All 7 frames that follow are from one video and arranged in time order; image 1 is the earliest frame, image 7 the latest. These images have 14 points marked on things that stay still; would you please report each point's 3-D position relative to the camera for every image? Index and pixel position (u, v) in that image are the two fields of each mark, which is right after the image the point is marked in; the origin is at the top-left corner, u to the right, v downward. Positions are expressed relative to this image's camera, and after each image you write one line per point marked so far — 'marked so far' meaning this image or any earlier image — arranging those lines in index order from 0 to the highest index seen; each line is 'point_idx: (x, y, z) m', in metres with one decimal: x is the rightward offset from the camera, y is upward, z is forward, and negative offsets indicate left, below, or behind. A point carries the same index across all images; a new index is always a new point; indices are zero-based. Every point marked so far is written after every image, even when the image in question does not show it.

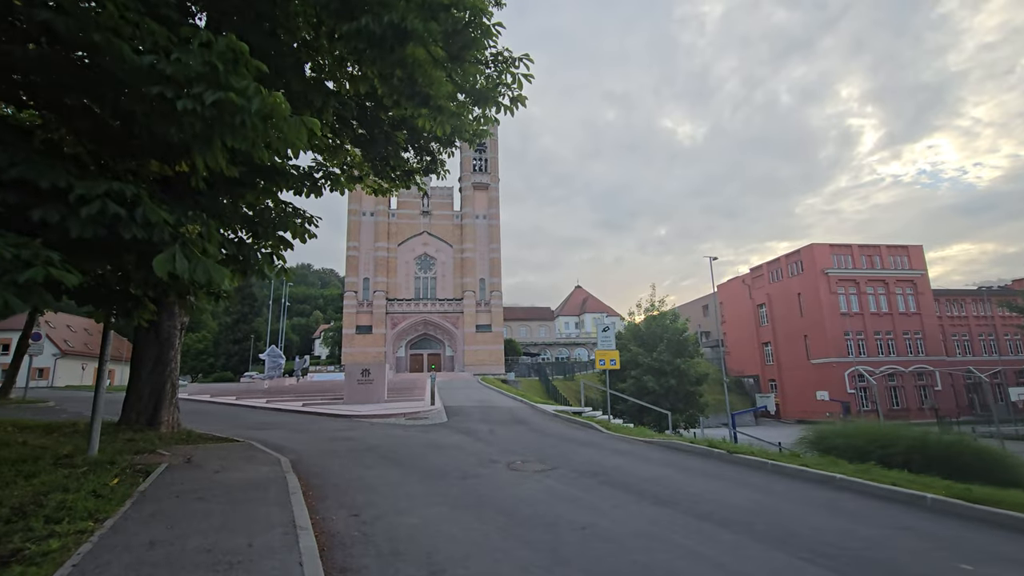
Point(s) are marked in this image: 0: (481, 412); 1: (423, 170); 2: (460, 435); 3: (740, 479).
0: (-1.1, -4.6, +17.7) m
1: (-2.5, +3.3, +13.8) m
2: (-1.3, -3.7, +12.1) m
3: (+3.6, -3.0, +7.6) m
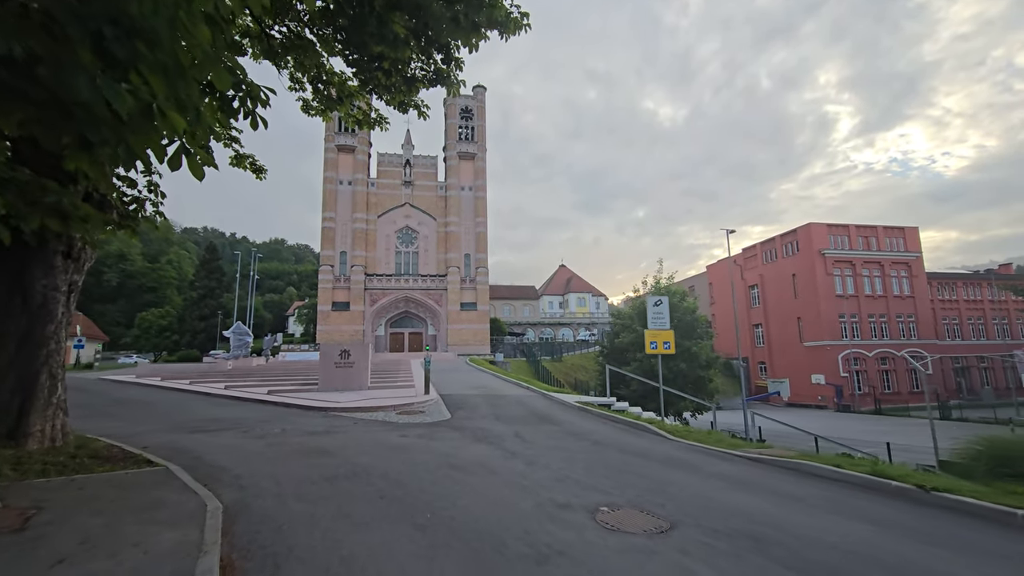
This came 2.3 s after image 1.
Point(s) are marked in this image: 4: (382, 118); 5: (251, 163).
0: (-0.6, -3.5, +14.4) m
1: (-1.7, +4.2, +10.1) m
2: (-0.5, -2.8, +8.7) m
3: (+4.5, -2.4, +4.4) m
4: (-3.4, +4.4, +12.8) m
5: (-6.1, +2.9, +11.4) m
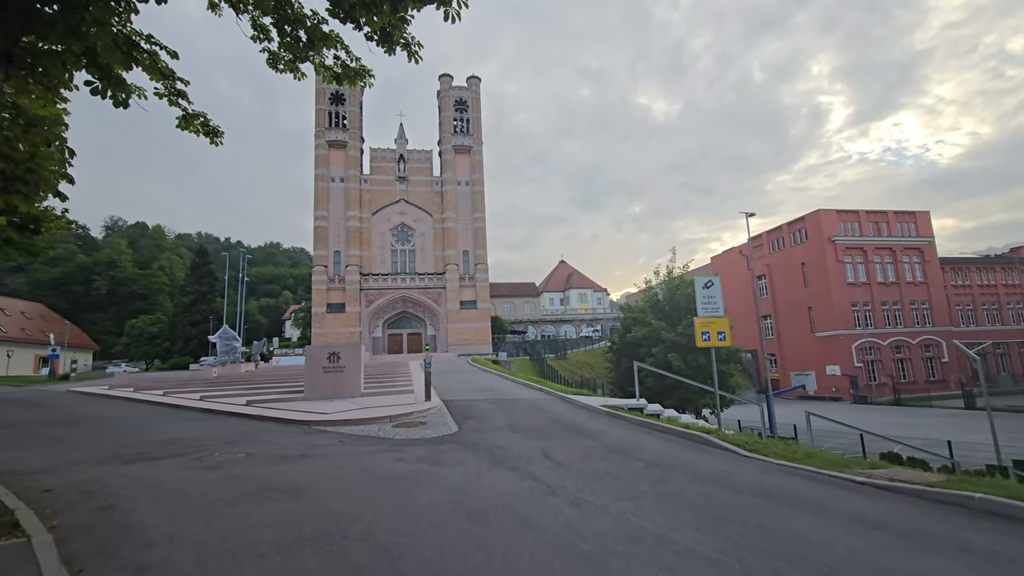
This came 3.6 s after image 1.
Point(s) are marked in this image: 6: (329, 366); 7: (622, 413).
0: (-0.2, -3.2, +12.2) m
1: (-1.5, +4.5, +7.9) m
2: (-0.1, -2.5, +6.6) m
3: (+5.0, -2.0, +2.3) m
4: (-3.2, +4.7, +10.6) m
5: (-5.8, +3.1, +9.2) m
6: (-6.0, -2.6, +16.2) m
7: (+2.7, -3.1, +11.9) m
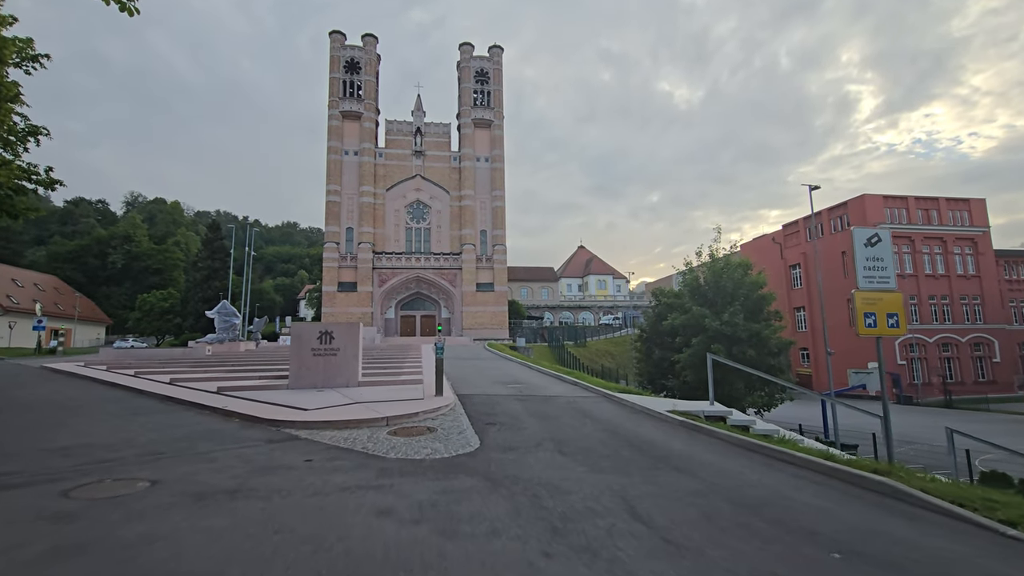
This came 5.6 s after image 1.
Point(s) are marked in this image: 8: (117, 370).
0: (+0.5, -2.5, +9.1) m
1: (-0.7, +5.1, +4.6) m
2: (+0.5, -2.0, +3.4) m
3: (+5.4, -1.7, -1.0) m
4: (-2.3, +5.4, +7.3) m
5: (-5.0, +3.9, +6.1) m
6: (-5.2, -1.6, +13.2) m
7: (+3.4, -2.4, +8.6) m
8: (-15.5, -3.2, +19.1) m
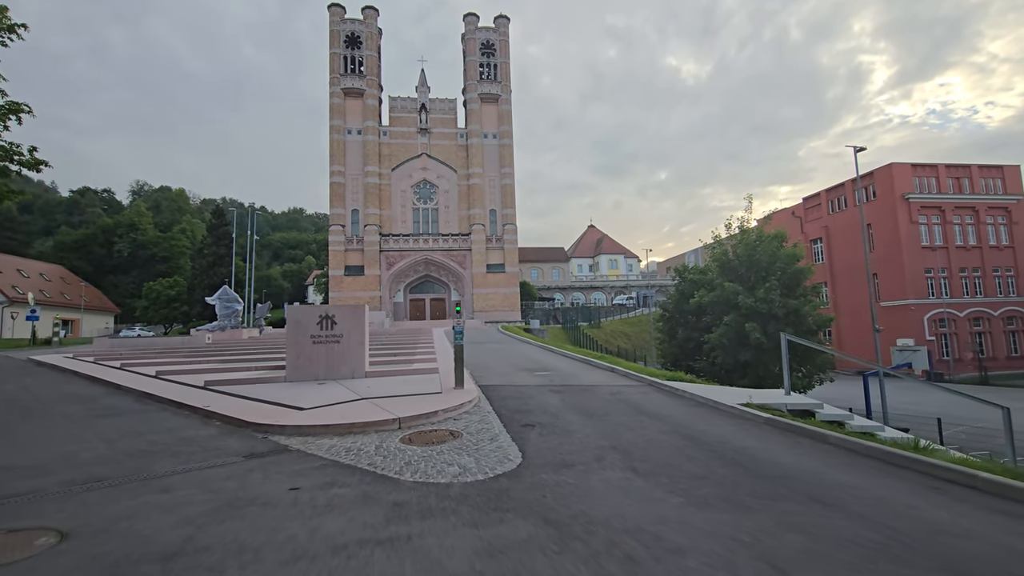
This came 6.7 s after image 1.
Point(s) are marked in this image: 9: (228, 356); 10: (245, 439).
0: (+1.1, -2.0, +7.4) m
1: (-0.3, +5.4, +2.6) m
2: (+1.0, -1.7, +1.7) m
3: (+5.8, -1.5, -2.9) m
4: (-1.9, +5.8, +5.3) m
5: (-4.6, +4.1, +4.2) m
6: (-4.5, -1.1, +11.5) m
7: (+4.0, -1.9, +6.9) m
8: (-14.7, -2.6, +17.7) m
9: (-9.7, -2.4, +16.7) m
10: (-3.6, -2.1, +6.7) m
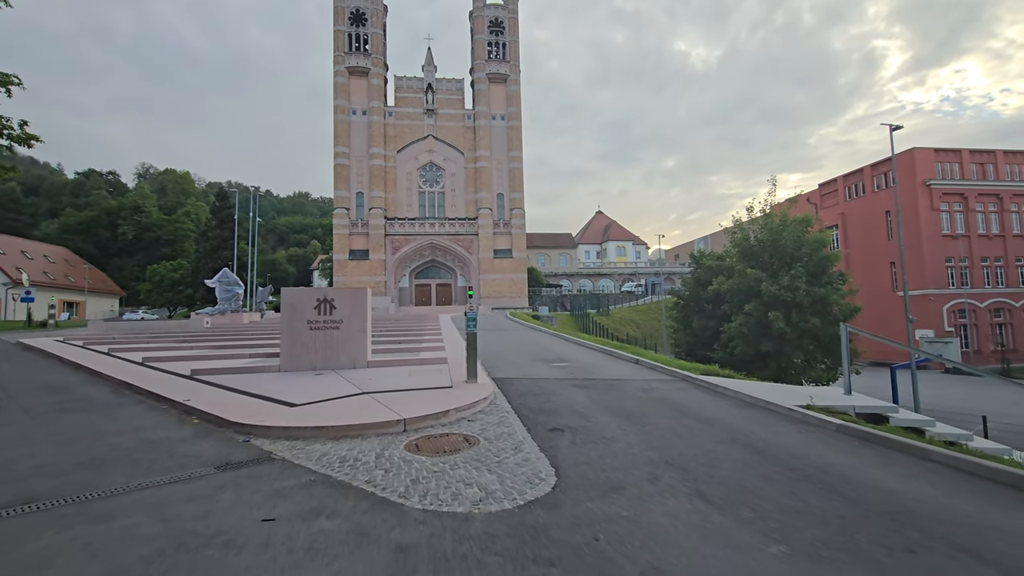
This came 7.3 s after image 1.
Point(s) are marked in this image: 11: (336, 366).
0: (+1.4, -1.7, +6.3) m
1: (0.0, +5.6, +1.3) m
2: (+1.2, -1.6, +0.6) m
3: (+6.0, -1.5, -4.0) m
4: (-1.5, +6.0, +4.1) m
5: (-4.3, +4.3, +3.1) m
6: (-4.2, -0.7, +10.5) m
7: (+4.3, -1.7, +5.8) m
8: (-14.2, -2.0, +16.8) m
9: (-9.3, -1.8, +15.7) m
10: (-3.3, -1.8, +5.7) m
11: (-3.8, -1.7, +10.6) m
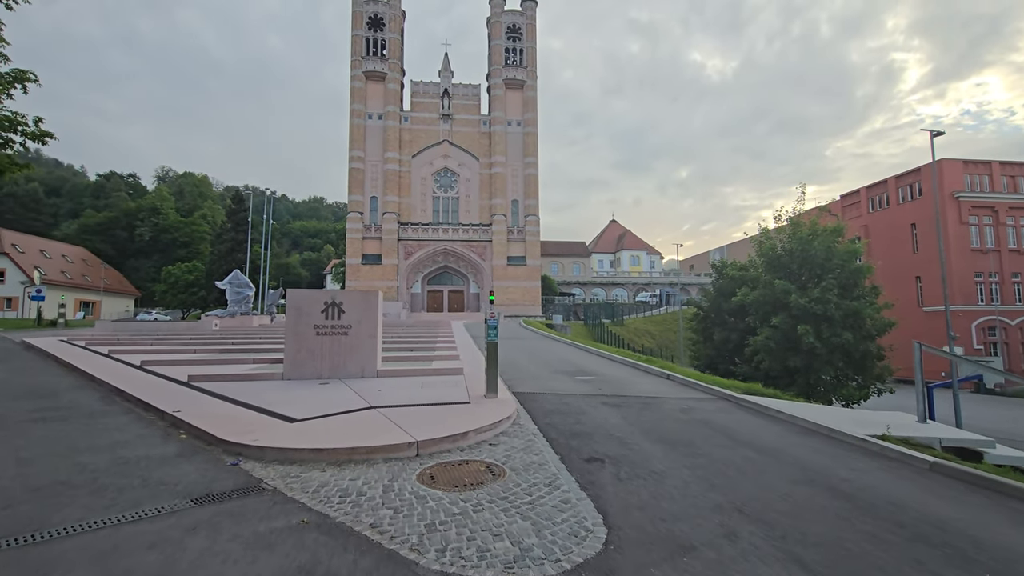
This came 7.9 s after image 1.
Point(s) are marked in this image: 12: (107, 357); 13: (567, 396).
0: (+1.8, -1.8, +5.4) m
1: (+0.4, +5.6, +0.6) m
2: (+1.4, -1.6, -0.3) m
3: (+6.1, -1.5, -5.0) m
4: (-1.1, +6.0, +3.4) m
5: (-3.9, +4.4, +2.4) m
6: (-3.7, -0.8, +9.7) m
7: (+4.6, -1.8, +4.8) m
8: (-13.7, -1.9, +16.2) m
9: (-8.7, -1.8, +15.1) m
10: (-3.0, -1.8, +4.9) m
11: (-3.4, -1.7, +9.8) m
12: (-10.9, -1.9, +13.2) m
13: (+0.9, -1.8, +8.4) m
